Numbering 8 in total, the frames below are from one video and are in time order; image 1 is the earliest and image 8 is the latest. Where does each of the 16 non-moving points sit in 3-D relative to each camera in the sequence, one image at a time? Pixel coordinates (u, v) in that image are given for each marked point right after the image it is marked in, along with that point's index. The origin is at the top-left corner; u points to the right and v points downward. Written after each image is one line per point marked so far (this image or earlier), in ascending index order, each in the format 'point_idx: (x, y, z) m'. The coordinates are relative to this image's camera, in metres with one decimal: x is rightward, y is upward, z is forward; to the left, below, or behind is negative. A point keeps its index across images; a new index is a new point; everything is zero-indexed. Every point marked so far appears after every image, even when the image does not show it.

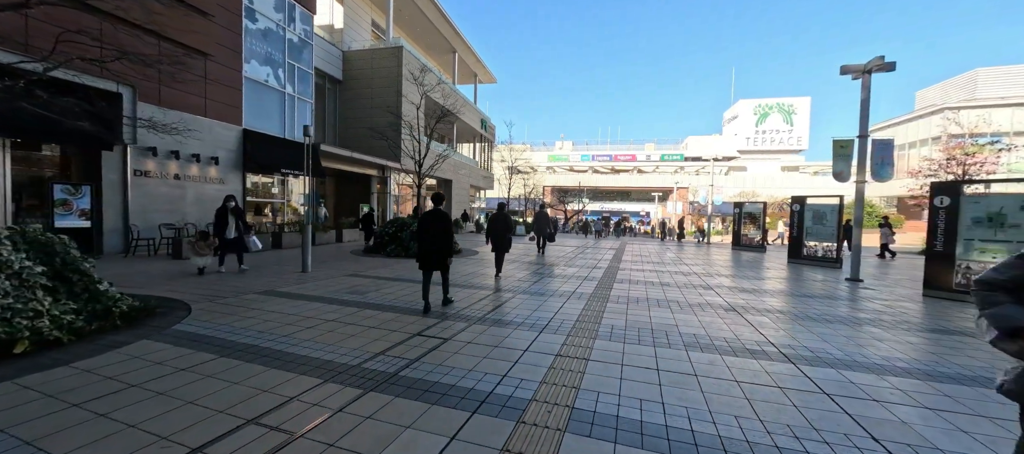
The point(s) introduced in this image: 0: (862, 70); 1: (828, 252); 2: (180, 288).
0: (+8.8, +3.9, +9.5) m
1: (+10.5, -0.8, +12.7) m
2: (-5.9, -1.1, +6.7) m
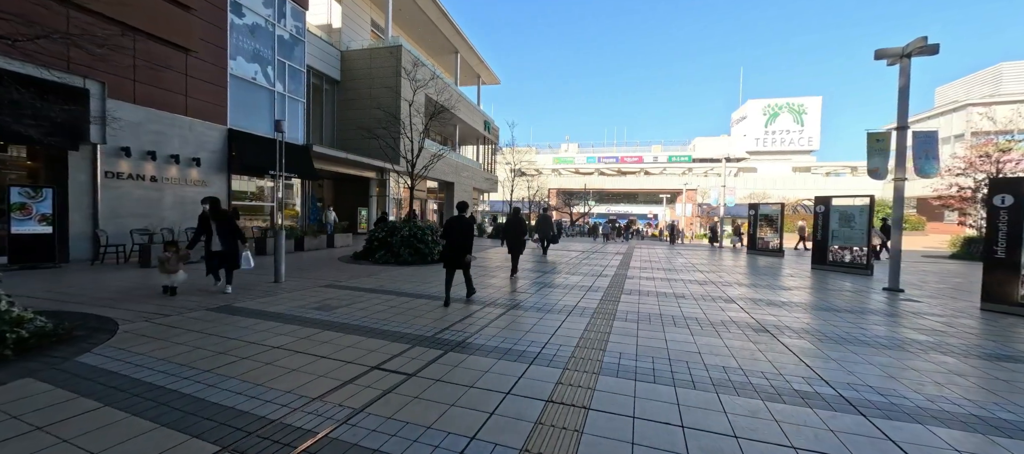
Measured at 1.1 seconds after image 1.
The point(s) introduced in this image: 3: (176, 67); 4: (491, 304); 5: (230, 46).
0: (+8.7, +3.9, +8.5) m
1: (+10.4, -0.9, +11.6) m
2: (-6.0, -1.2, +5.9) m
3: (-10.5, +5.0, +11.9) m
4: (-0.4, -1.3, +6.5) m
5: (-10.1, +6.5, +13.6) m
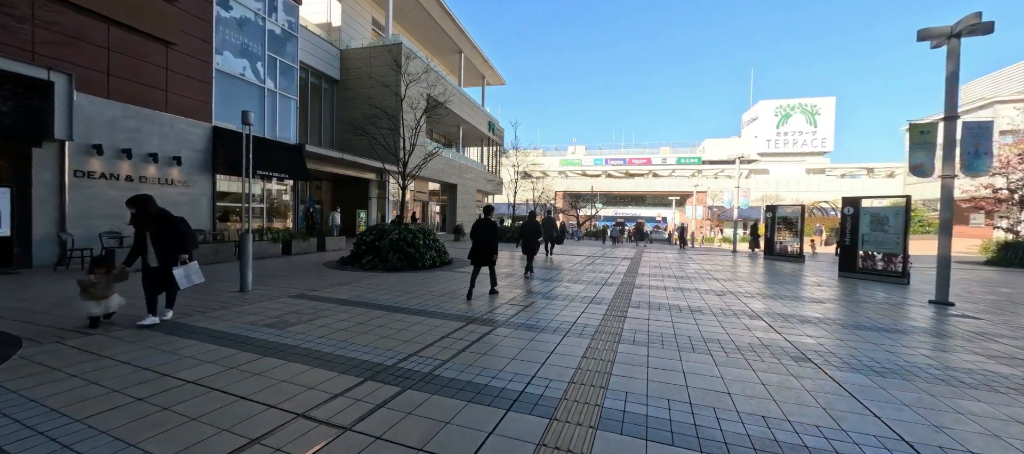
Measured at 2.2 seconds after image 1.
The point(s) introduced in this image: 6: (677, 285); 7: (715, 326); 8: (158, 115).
0: (+8.5, +3.8, +7.5) m
1: (+10.4, -1.0, +10.5) m
2: (-6.2, -1.2, +5.1) m
3: (-10.5, +4.9, +11.2) m
4: (-0.5, -1.4, +5.6) m
5: (-10.1, +6.4, +12.9) m
6: (+4.1, -1.4, +9.4) m
7: (+2.9, -1.4, +5.4) m
8: (-10.5, +3.3, +11.3) m
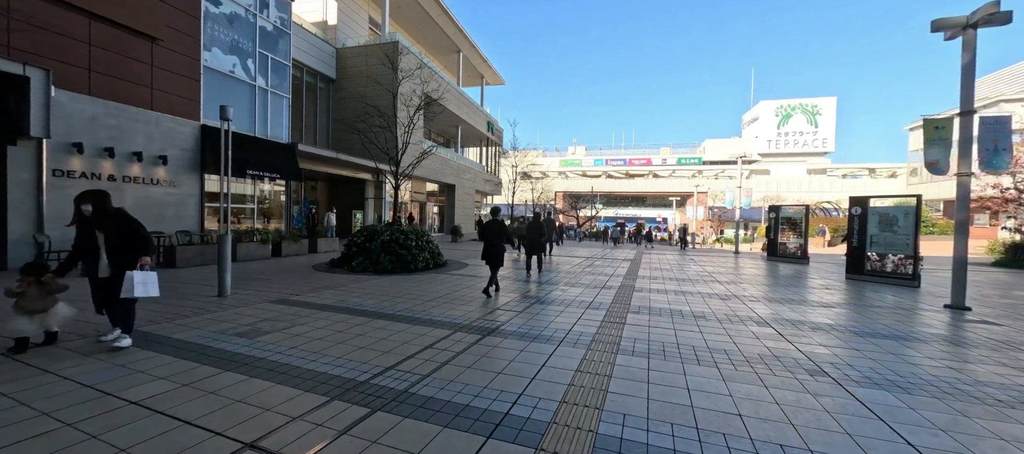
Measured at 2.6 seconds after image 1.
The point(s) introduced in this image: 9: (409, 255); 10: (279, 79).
0: (+8.4, +3.8, +7.1) m
1: (+10.3, -1.0, +10.1) m
2: (-6.3, -1.2, +4.7) m
3: (-10.6, +4.9, +10.9) m
4: (-0.7, -1.4, +5.2) m
5: (-10.2, +6.3, +12.6) m
6: (+3.9, -1.4, +9.0) m
7: (+2.8, -1.4, +5.1) m
8: (-10.6, +3.3, +11.0) m
9: (-2.8, -0.8, +10.3) m
10: (-9.6, +6.1, +15.8) m
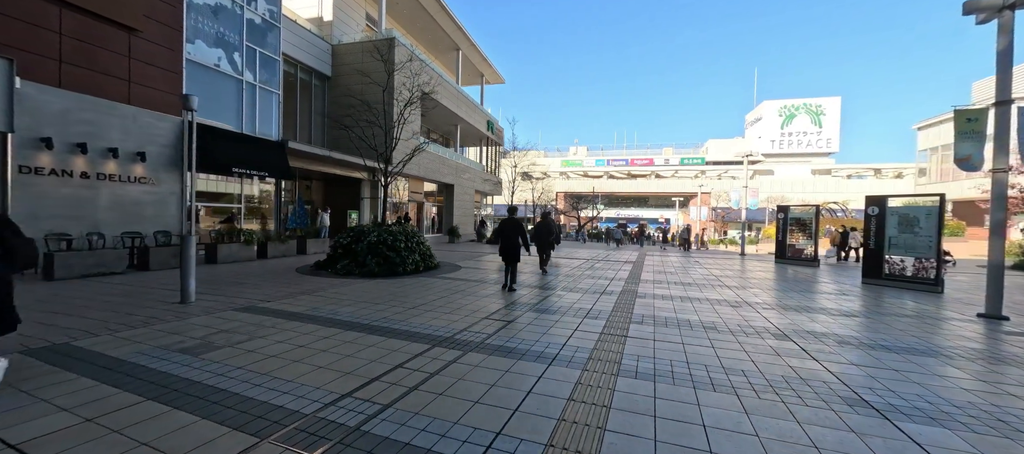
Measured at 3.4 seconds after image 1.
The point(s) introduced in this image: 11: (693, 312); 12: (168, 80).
0: (+8.3, +3.7, +6.5) m
1: (+10.1, -1.1, +9.5) m
2: (-6.4, -1.2, +4.2) m
3: (-10.7, +4.9, +10.4) m
4: (-0.8, -1.4, +4.6) m
5: (-10.3, +6.3, +12.1) m
6: (+3.8, -1.5, +8.4) m
7: (+2.6, -1.4, +4.5) m
8: (-10.8, +3.3, +10.4) m
9: (-2.9, -0.8, +9.7) m
10: (-9.7, +6.1, +15.3) m
11: (+3.0, -1.4, +6.4) m
12: (-10.4, +4.4, +11.6) m
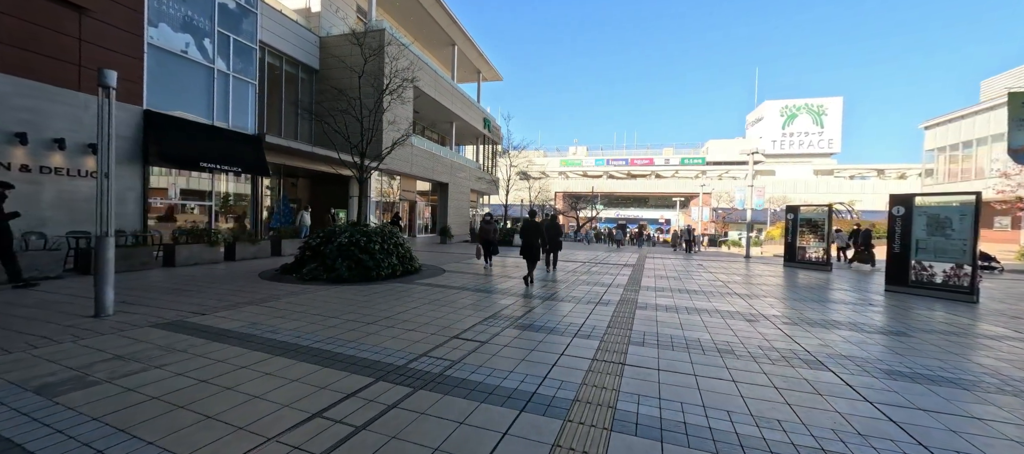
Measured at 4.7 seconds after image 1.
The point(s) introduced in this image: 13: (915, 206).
0: (+8.0, +3.7, +5.5) m
1: (+9.8, -1.1, +8.5) m
2: (-6.8, -1.2, +3.2) m
3: (-11.0, +4.9, +9.4) m
4: (-1.1, -1.4, +3.7) m
5: (-10.6, +6.4, +11.1) m
6: (+3.5, -1.5, +7.4) m
7: (+2.3, -1.5, +3.5) m
8: (-11.0, +3.3, +9.5) m
9: (-3.2, -0.8, +8.7) m
10: (-10.0, +6.1, +14.3) m
11: (+2.7, -1.5, +5.5) m
12: (-10.7, +4.5, +10.6) m
13: (+9.4, +0.5, +8.9) m
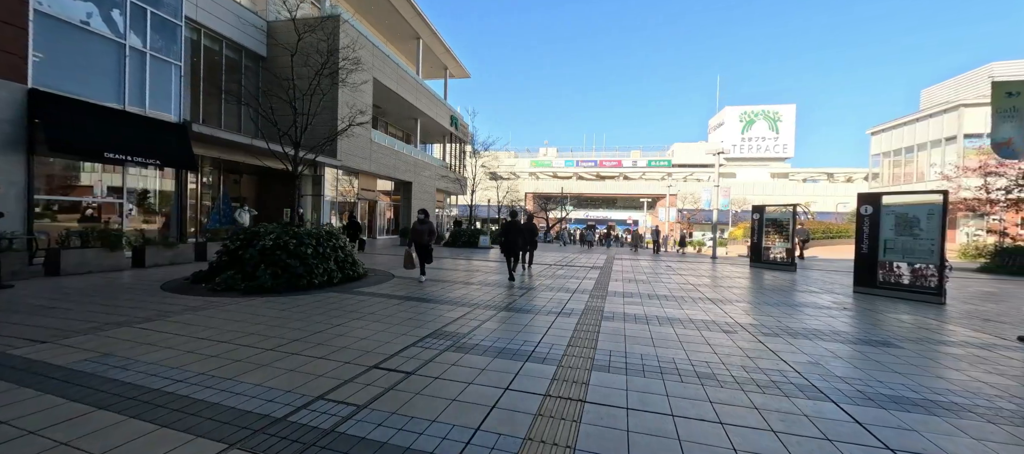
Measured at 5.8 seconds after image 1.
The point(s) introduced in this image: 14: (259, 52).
0: (+7.3, +3.7, +5.2) m
1: (+8.9, -1.1, +8.3) m
2: (-7.3, -1.2, +1.8) m
3: (-12.0, +4.9, +7.6) m
4: (-1.7, -1.4, +2.6) m
5: (-11.7, +6.3, +9.4) m
6: (+2.6, -1.5, +6.7) m
7: (+1.8, -1.4, +2.7) m
8: (-12.0, +3.3, +7.7) m
9: (-4.2, -0.8, +7.5) m
10: (-11.4, +6.1, +12.6) m
11: (+2.0, -1.4, +4.7) m
12: (-11.8, +4.4, +8.8) m
13: (+8.5, +0.5, +8.7) m
14: (-13.5, +9.2, +20.1) m
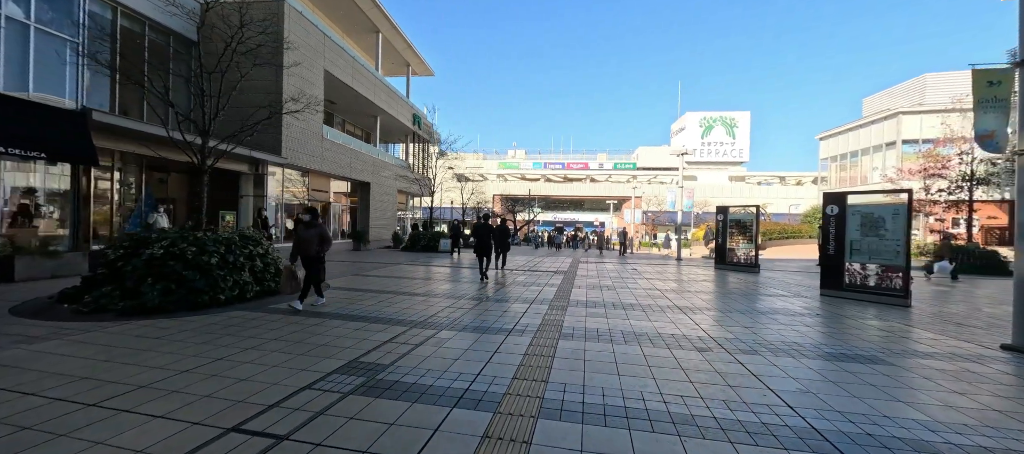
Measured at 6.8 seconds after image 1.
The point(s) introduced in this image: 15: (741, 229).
0: (+6.5, +3.7, +4.8) m
1: (+7.9, -1.1, +8.1) m
2: (-7.7, -1.3, +0.2) m
3: (-12.9, +4.8, +5.7) m
4: (-2.2, -1.4, +1.5) m
5: (-12.8, +6.2, +7.5) m
6: (+1.8, -1.5, +6.0) m
7: (+1.2, -1.5, +1.9) m
8: (-12.9, +3.2, +5.8) m
9: (-5.0, -0.9, +6.2) m
10: (-12.7, +6.0, +10.7) m
11: (+1.4, -1.5, +3.9) m
12: (-12.8, +4.3, +6.9) m
13: (+7.4, +0.5, +8.4) m
14: (-15.4, +9.0, +18.0) m
15: (+8.7, -0.1, +14.6) m
